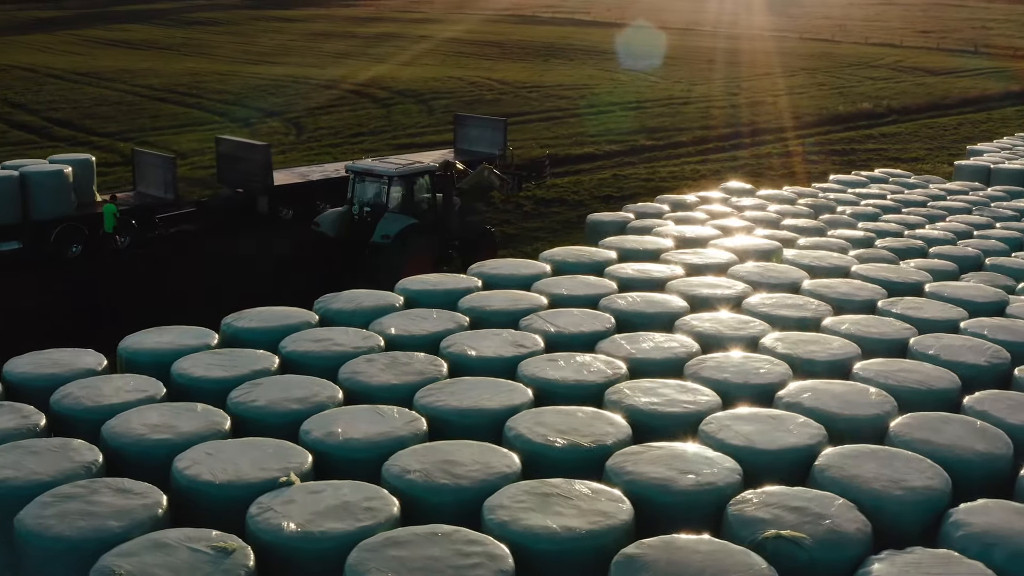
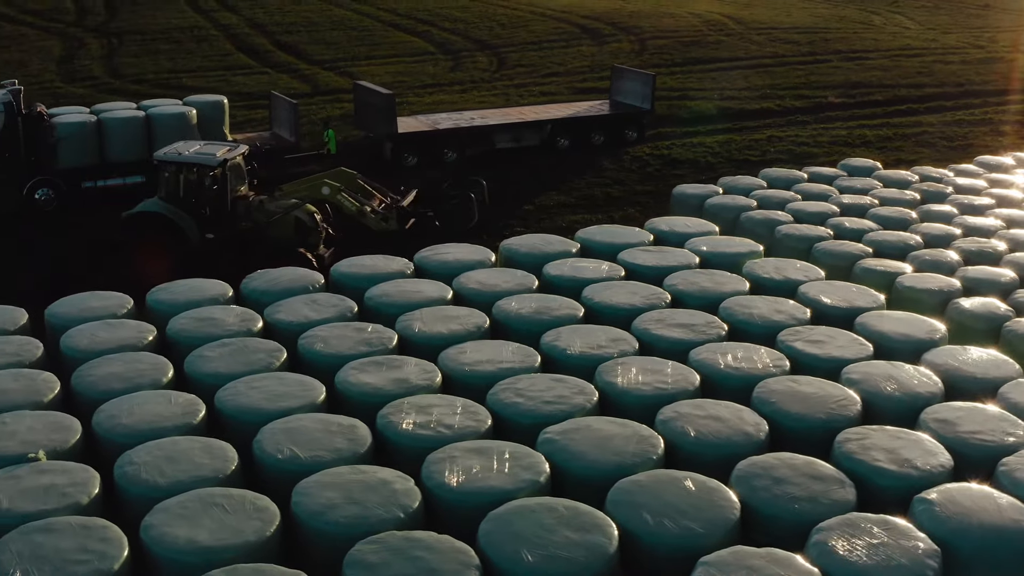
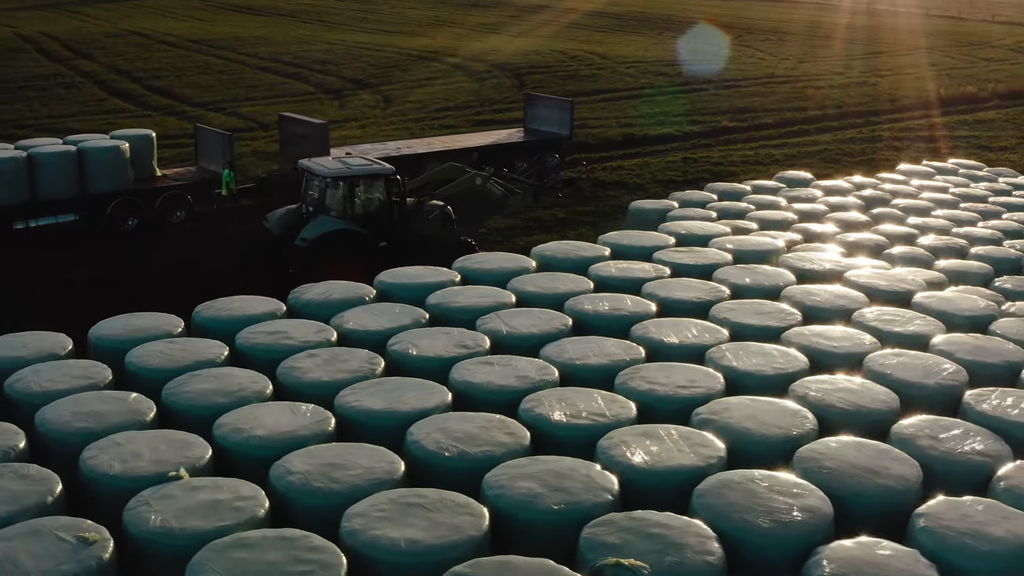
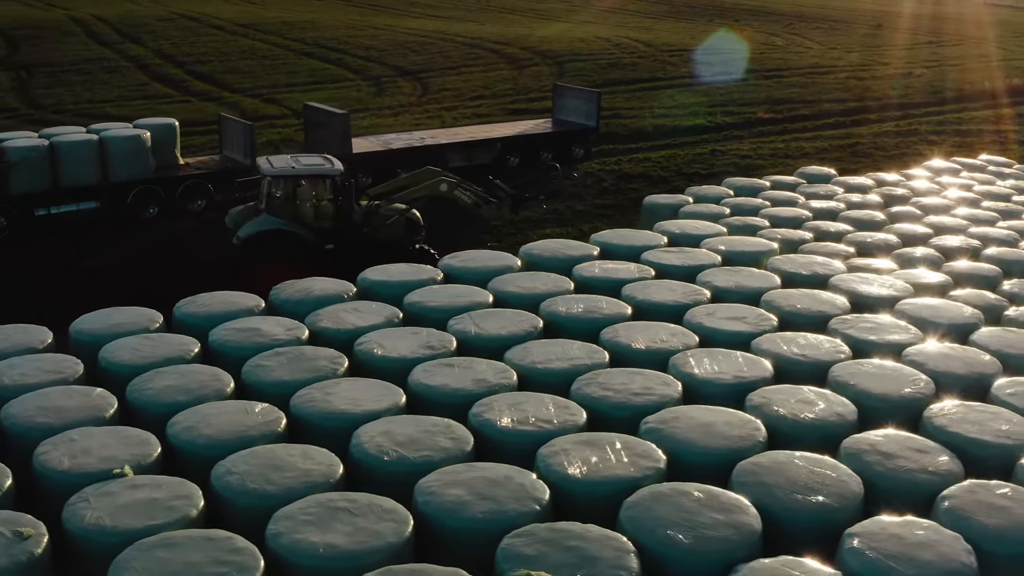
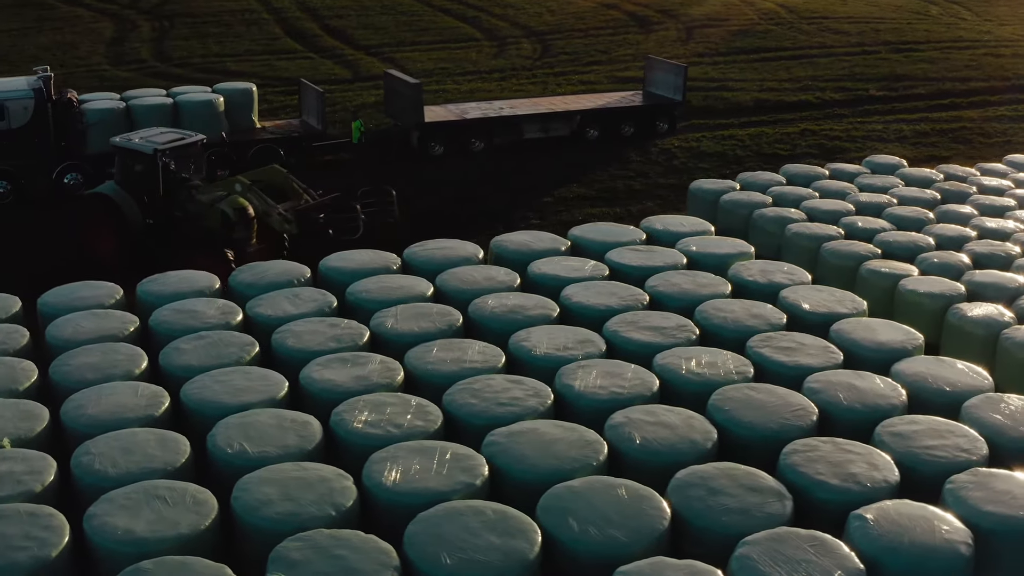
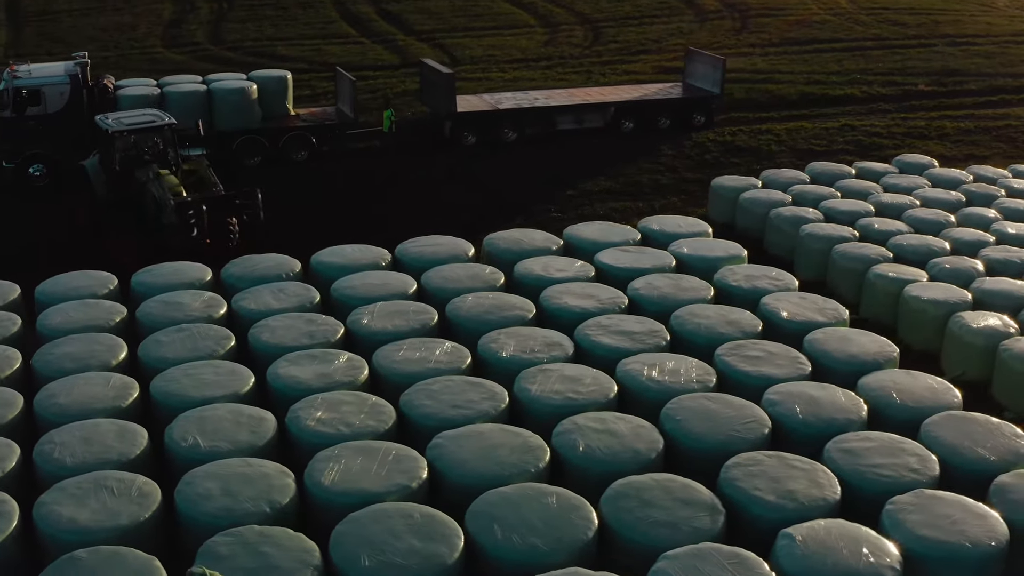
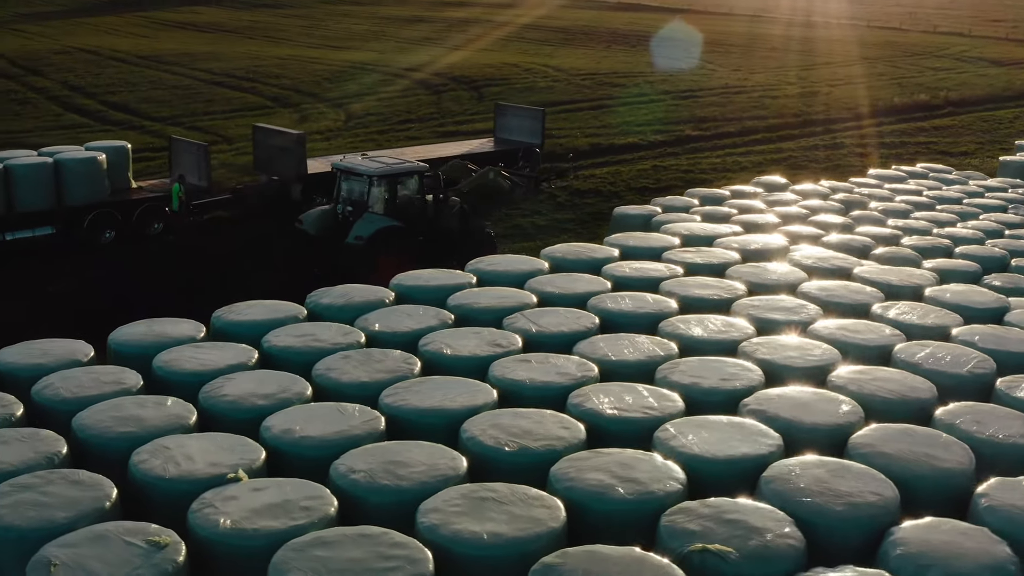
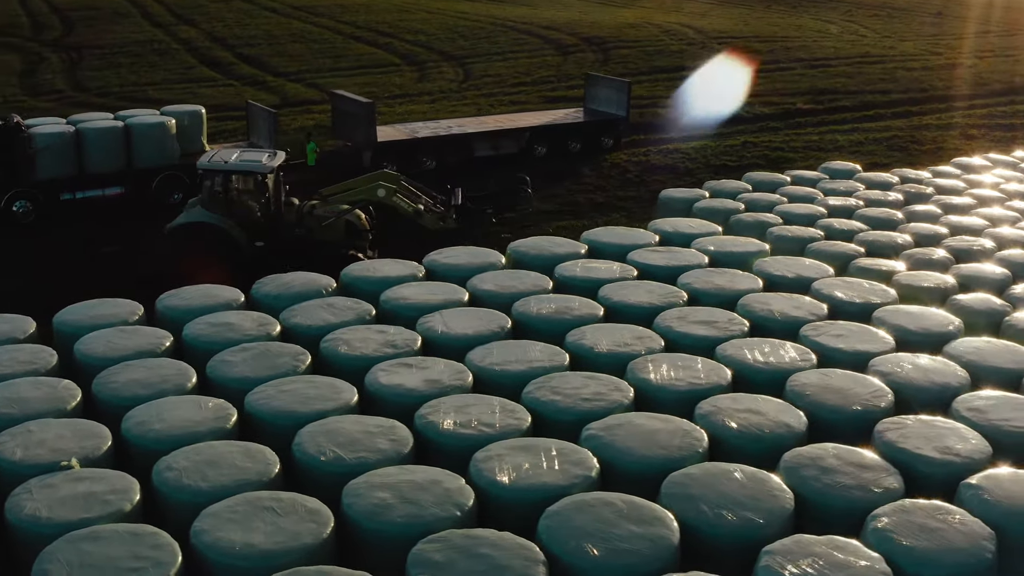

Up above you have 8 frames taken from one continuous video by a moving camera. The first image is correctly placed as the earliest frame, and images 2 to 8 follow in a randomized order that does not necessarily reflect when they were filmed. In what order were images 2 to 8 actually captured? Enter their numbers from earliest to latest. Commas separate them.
7, 3, 4, 8, 2, 5, 6
